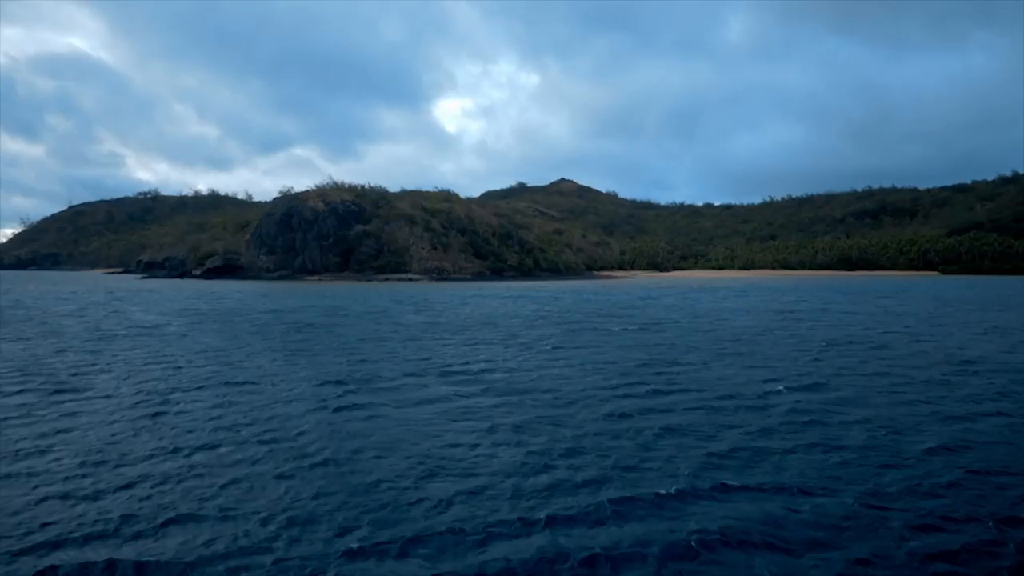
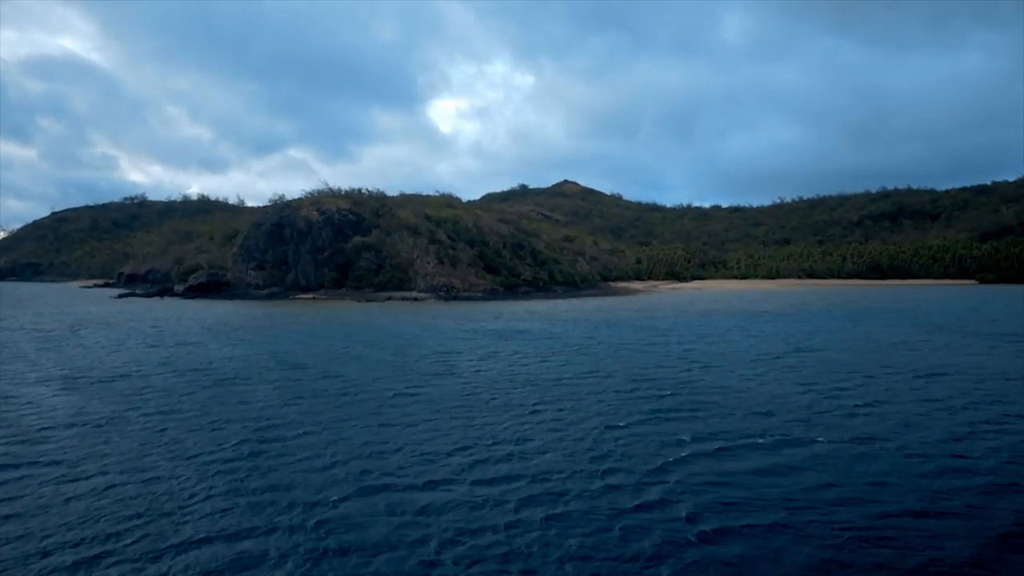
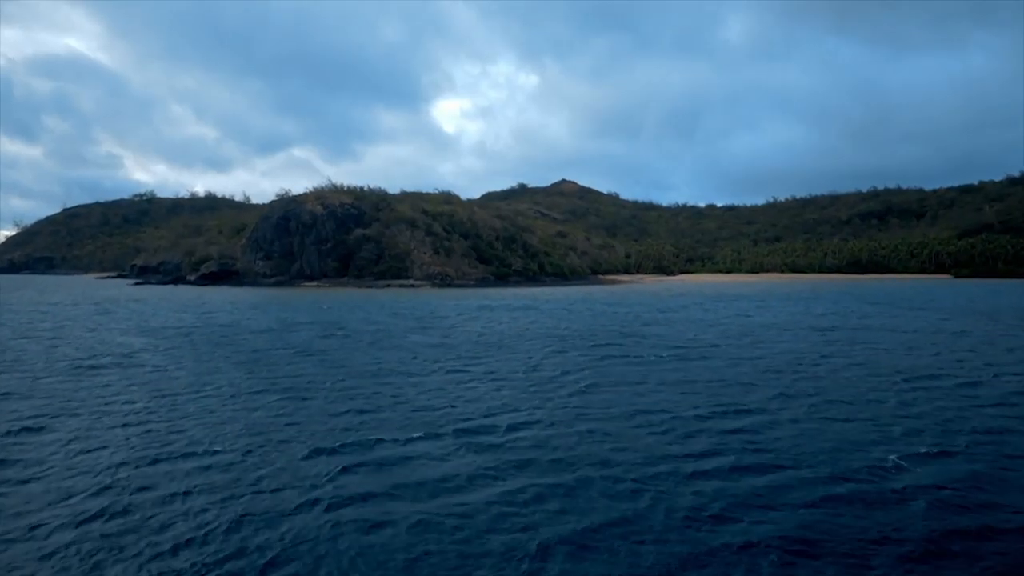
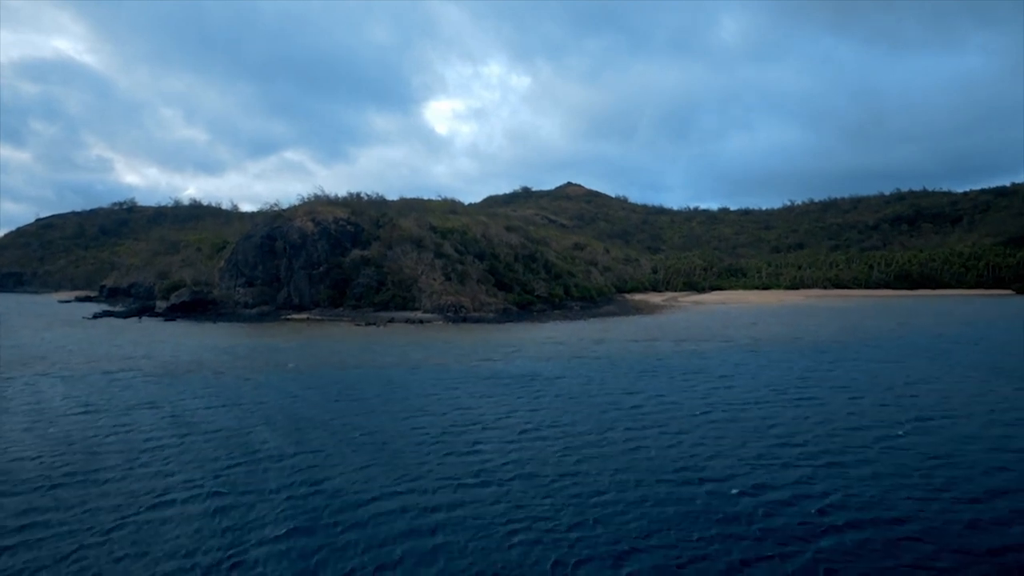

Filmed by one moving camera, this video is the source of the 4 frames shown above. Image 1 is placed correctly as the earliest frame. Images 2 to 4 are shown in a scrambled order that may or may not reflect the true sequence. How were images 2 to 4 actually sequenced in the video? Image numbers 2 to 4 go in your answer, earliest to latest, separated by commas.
3, 2, 4
